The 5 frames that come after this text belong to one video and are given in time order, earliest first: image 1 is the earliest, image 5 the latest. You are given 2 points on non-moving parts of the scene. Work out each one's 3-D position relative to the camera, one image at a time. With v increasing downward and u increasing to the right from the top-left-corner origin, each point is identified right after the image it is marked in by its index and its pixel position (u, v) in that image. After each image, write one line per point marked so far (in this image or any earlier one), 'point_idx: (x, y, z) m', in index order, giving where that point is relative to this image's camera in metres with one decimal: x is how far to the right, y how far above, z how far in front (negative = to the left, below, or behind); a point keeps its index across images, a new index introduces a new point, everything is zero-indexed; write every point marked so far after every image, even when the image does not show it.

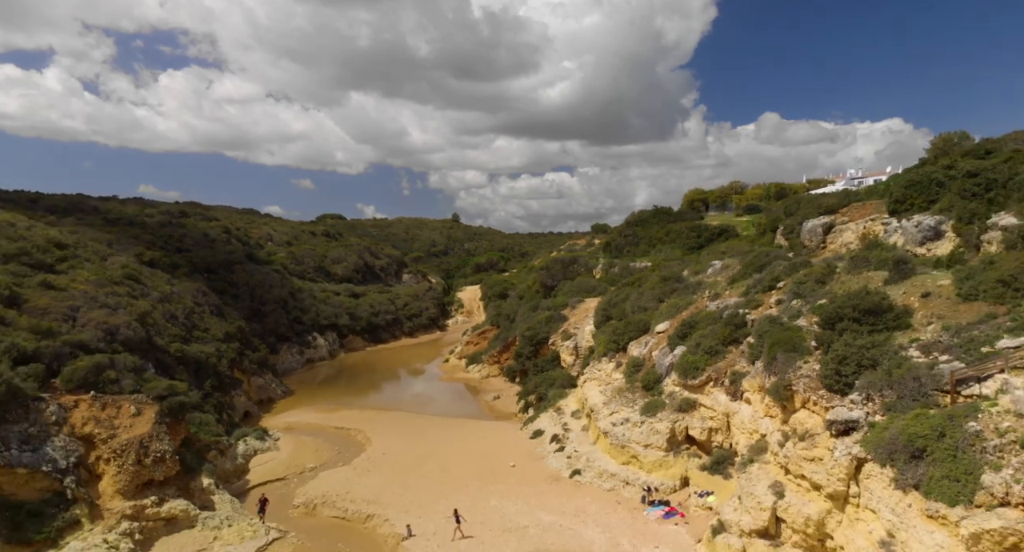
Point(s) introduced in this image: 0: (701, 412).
0: (+5.0, -3.6, +15.1) m
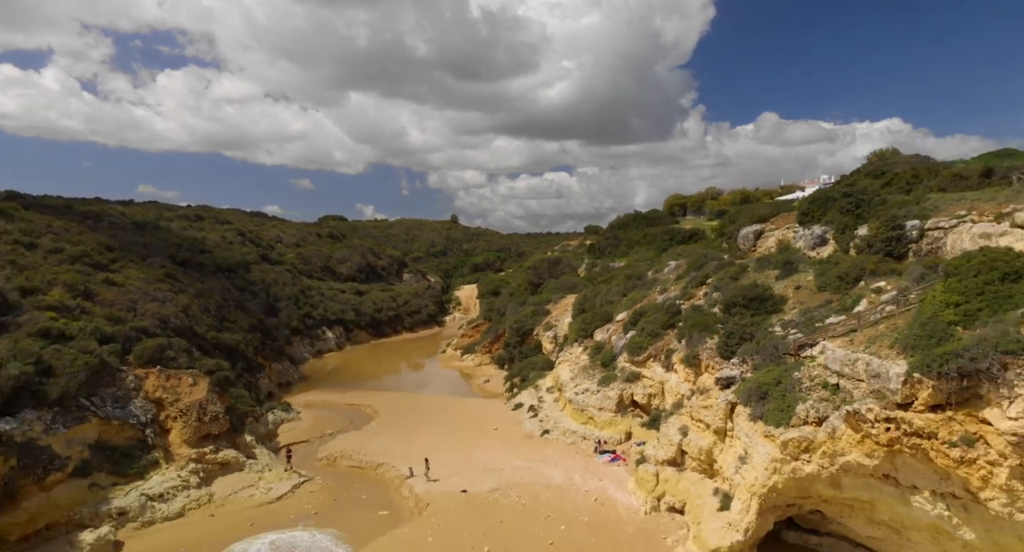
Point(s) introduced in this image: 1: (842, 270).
0: (+4.3, -3.5, +19.0) m
1: (+8.5, +0.2, +14.8) m
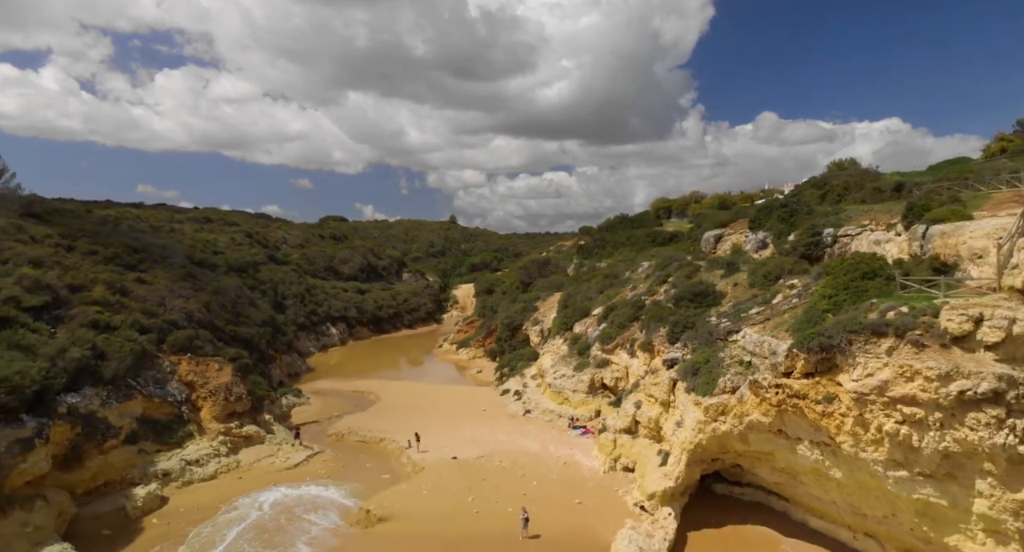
0: (+3.7, -3.4, +21.9) m
1: (+7.9, +0.2, +17.7) m
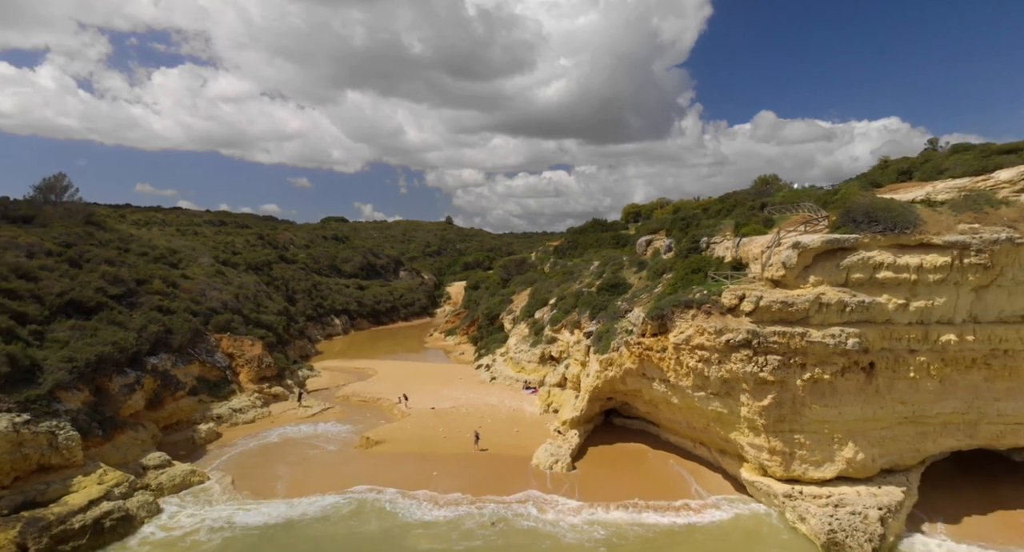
0: (+2.1, -3.3, +28.5) m
1: (+6.3, +0.4, +24.2) m
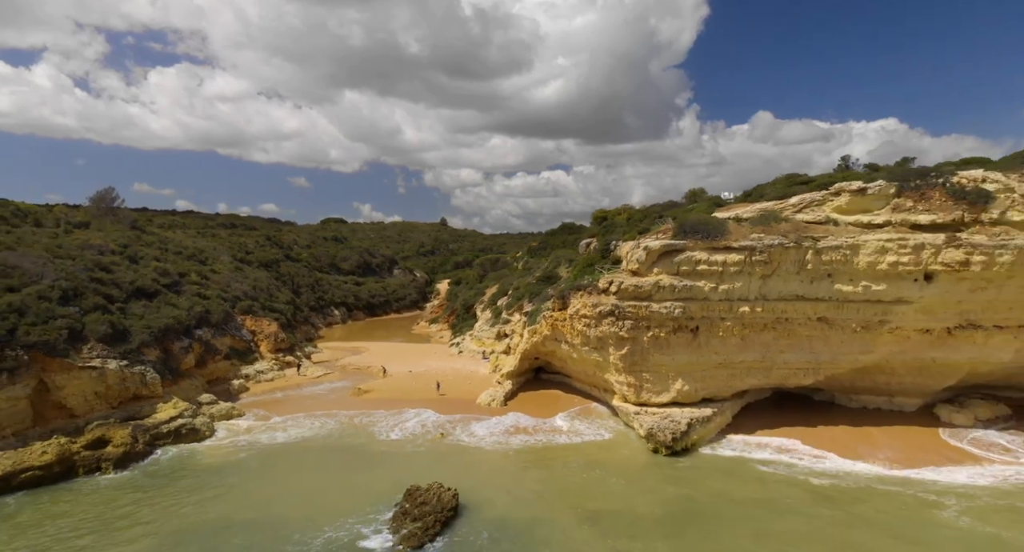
0: (-0.4, -2.9, +36.6) m
1: (+3.8, +0.7, +32.3) m
